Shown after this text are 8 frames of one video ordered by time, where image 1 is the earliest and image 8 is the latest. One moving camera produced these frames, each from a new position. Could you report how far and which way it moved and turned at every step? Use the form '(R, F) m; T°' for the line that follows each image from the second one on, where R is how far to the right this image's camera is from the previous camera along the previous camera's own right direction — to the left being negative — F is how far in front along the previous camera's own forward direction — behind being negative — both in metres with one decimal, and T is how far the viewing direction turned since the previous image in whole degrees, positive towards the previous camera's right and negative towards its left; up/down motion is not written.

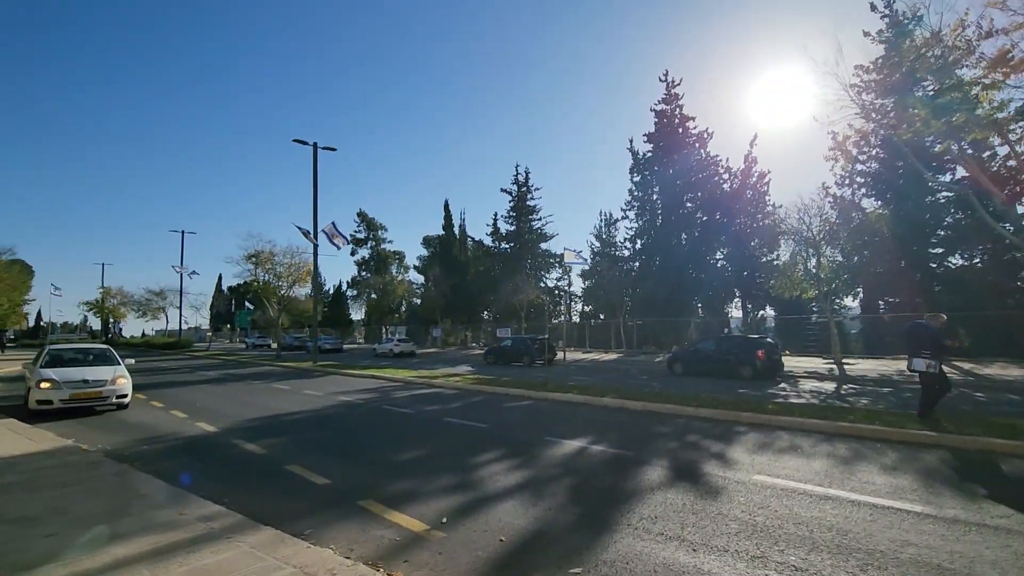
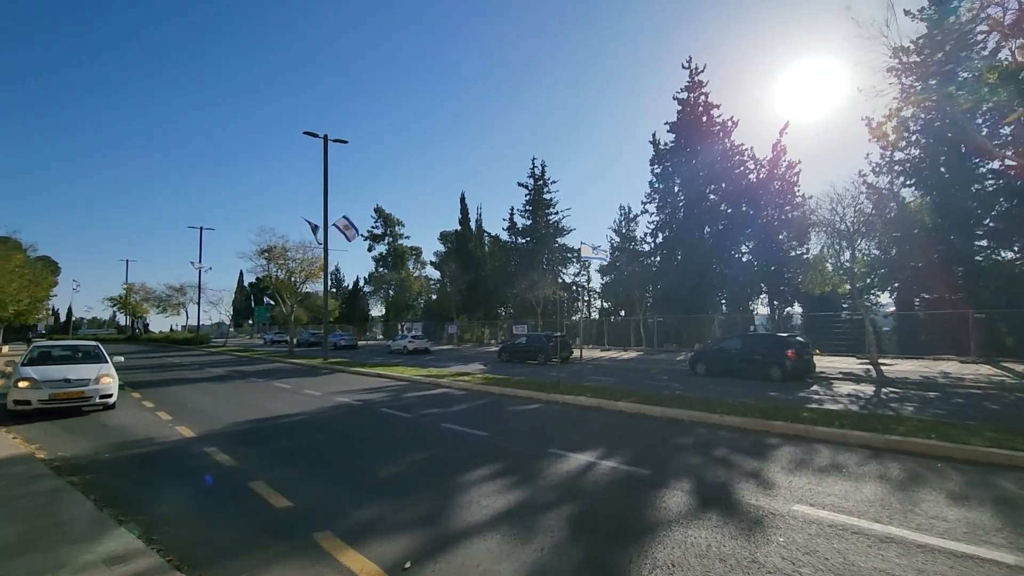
(+0.3, +1.1) m; -2°
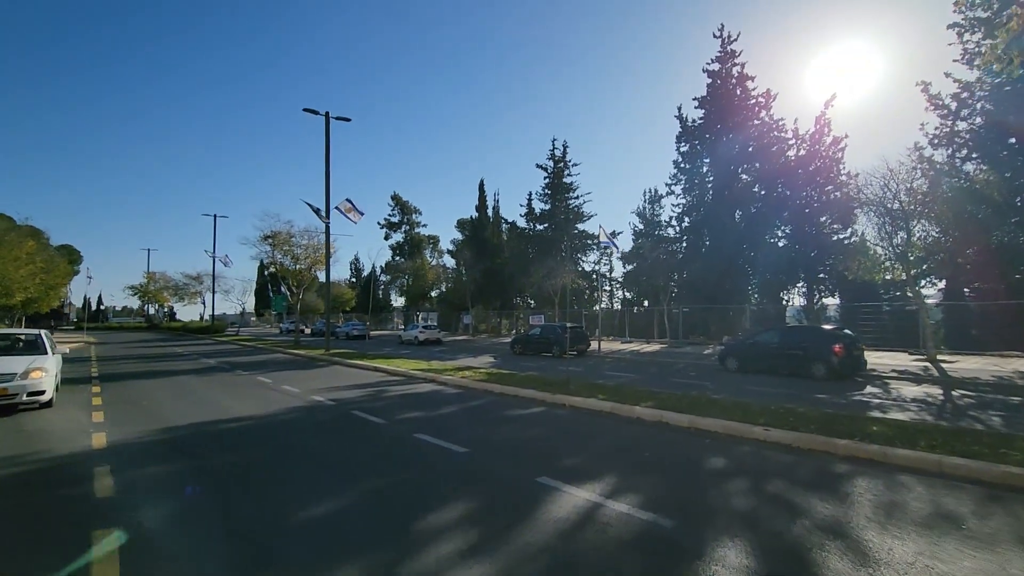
(+0.5, +2.2) m; -2°
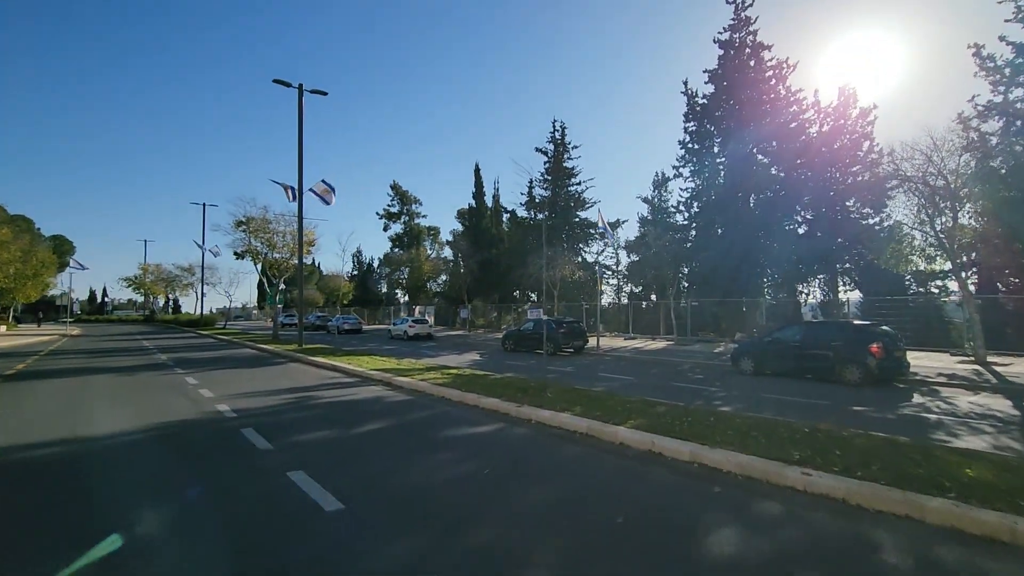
(+1.0, +2.7) m; -1°
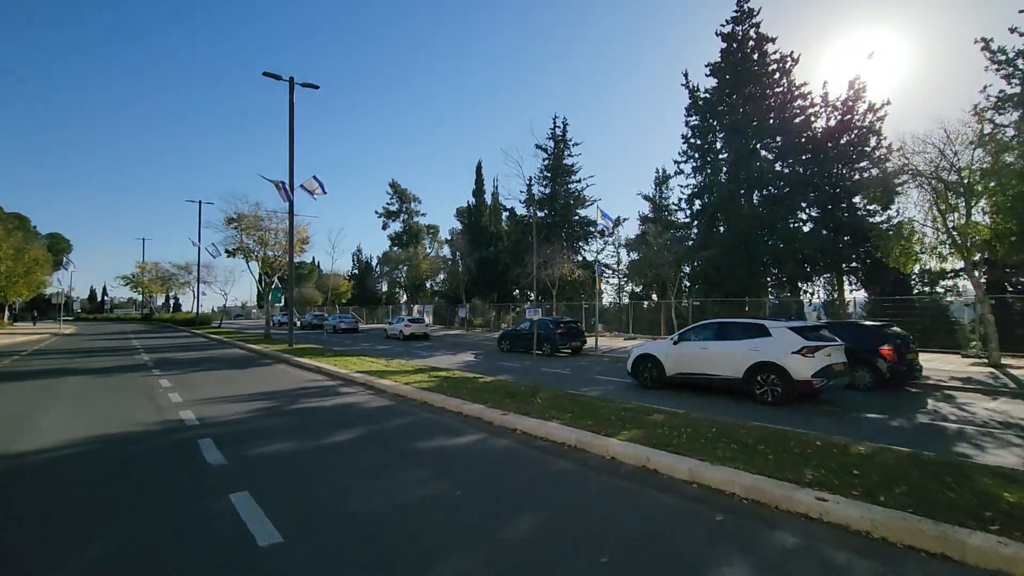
(+0.3, +0.7) m; 0°
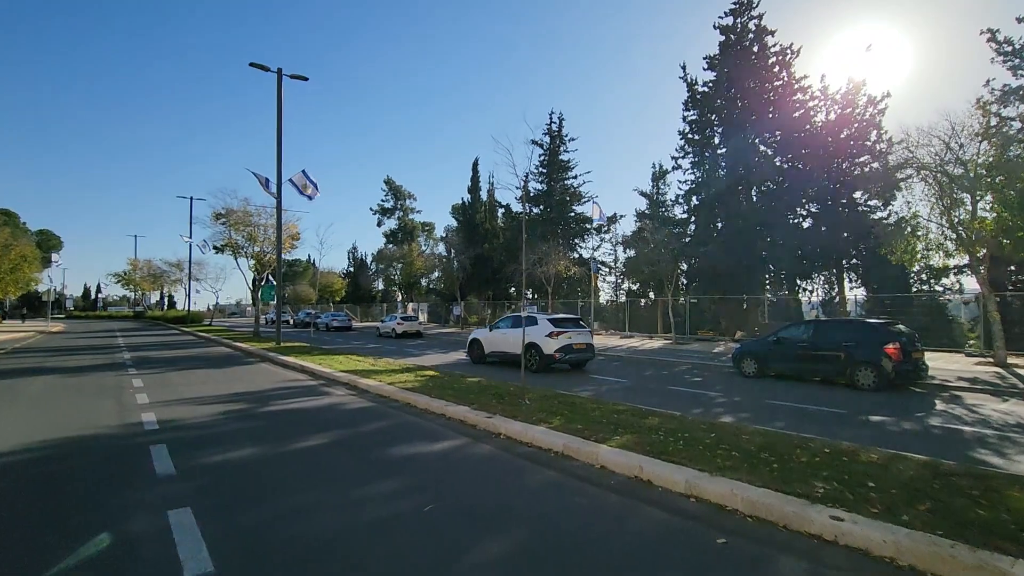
(+0.2, +0.6) m; 0°
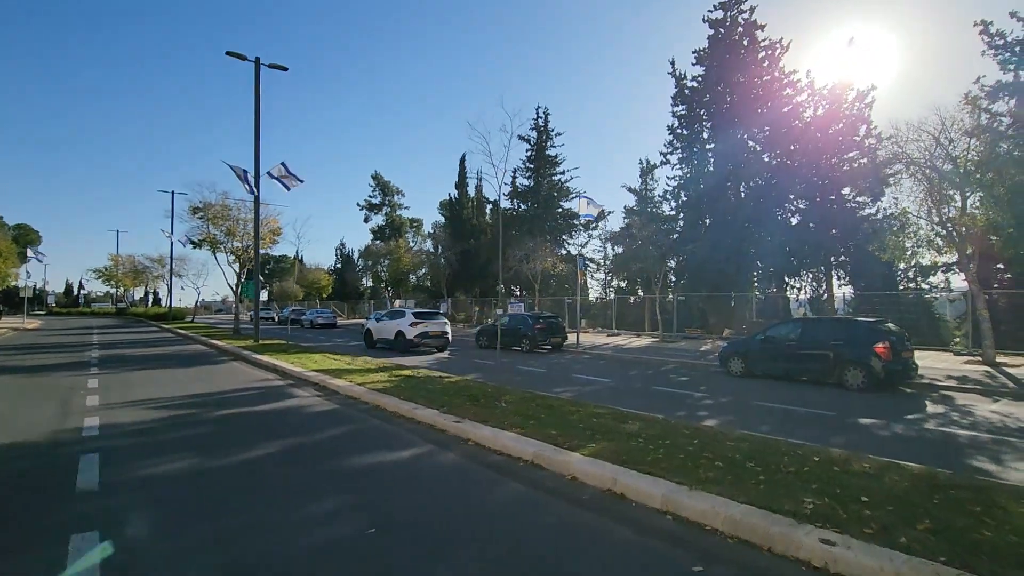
(+0.3, +0.5) m; +1°
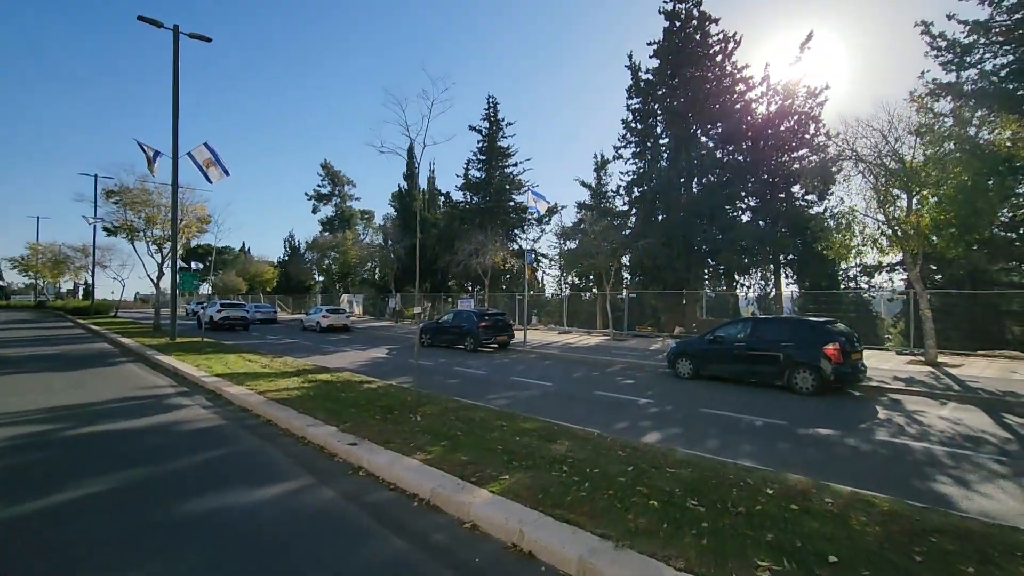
(+0.6, +1.2) m; +5°
